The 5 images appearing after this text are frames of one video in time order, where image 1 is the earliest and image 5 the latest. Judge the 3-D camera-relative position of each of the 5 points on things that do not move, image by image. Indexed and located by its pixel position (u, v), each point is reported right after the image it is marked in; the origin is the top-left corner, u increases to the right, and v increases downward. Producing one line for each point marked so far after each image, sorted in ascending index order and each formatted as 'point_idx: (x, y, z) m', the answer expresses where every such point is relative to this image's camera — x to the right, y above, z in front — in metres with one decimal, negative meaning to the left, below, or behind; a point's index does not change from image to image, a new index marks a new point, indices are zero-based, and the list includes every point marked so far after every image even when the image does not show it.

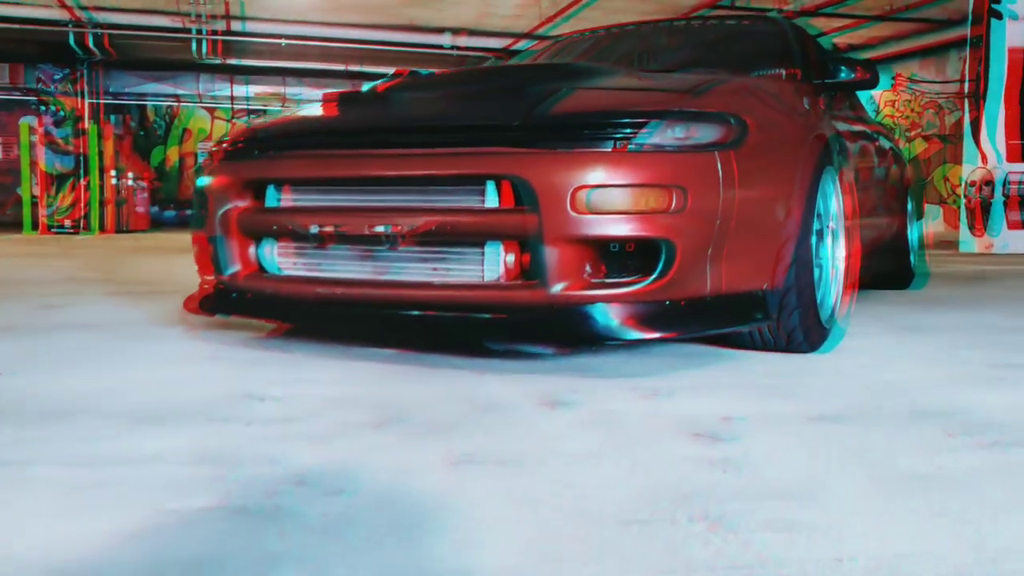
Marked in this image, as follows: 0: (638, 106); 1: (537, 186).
0: (+0.3, +0.4, +2.3) m
1: (+0.1, +0.2, +2.2) m
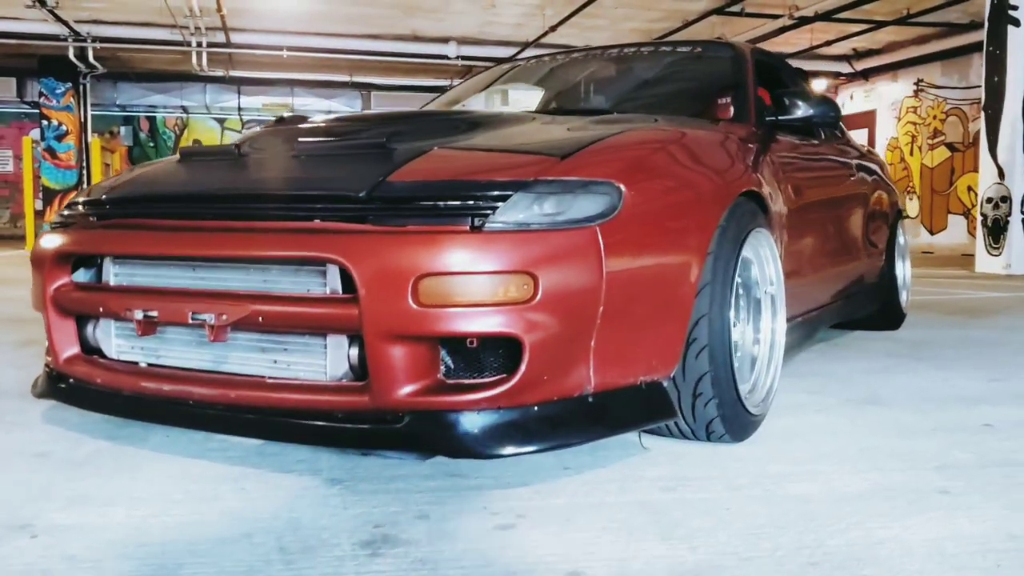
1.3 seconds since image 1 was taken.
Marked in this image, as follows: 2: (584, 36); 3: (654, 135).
0: (0.0, +0.2, +2.0) m
1: (-0.3, 0.0, +1.9) m
2: (+0.9, +3.2, +12.1) m
3: (+0.4, +0.4, +2.5) m
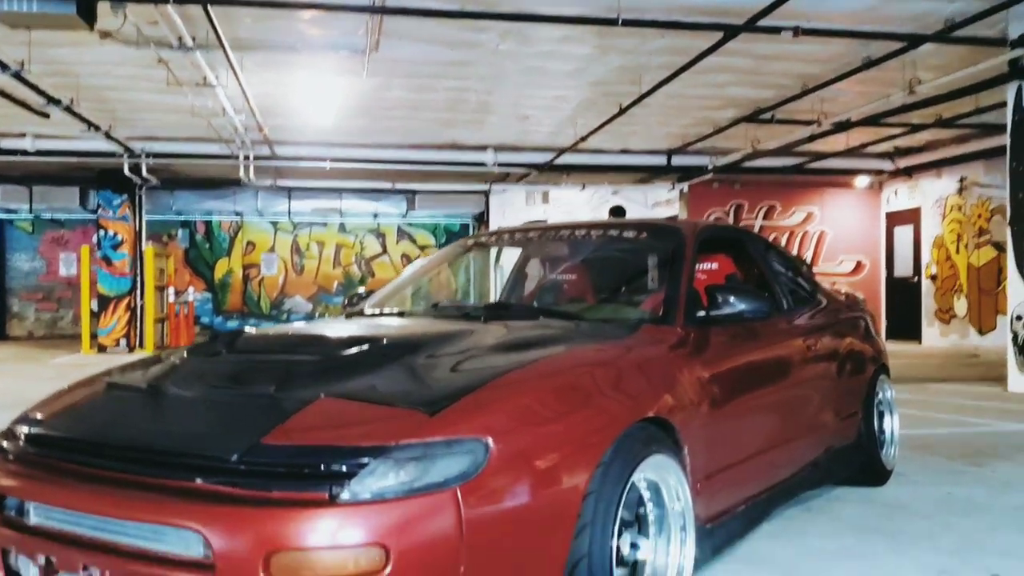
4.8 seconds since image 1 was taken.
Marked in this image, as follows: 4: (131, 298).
0: (-0.3, -0.3, +2.1) m
1: (-0.6, -0.5, +2.0) m
2: (+1.4, +1.9, +12.2) m
3: (+0.1, -0.2, +2.6) m
4: (-5.2, -0.1, +12.9) m
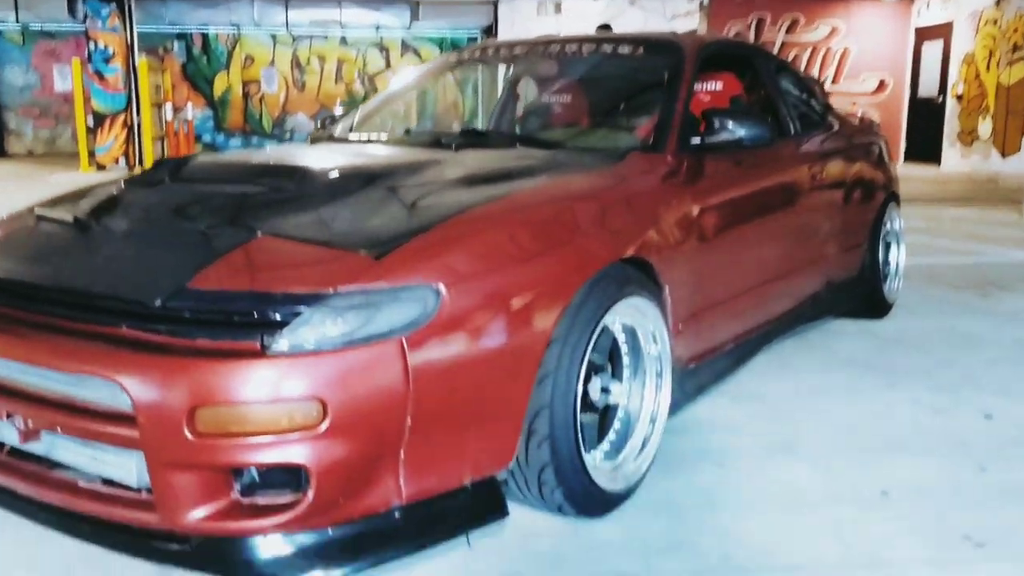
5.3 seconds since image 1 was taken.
0: (-0.4, 0.0, +1.9) m
1: (-0.7, -0.2, +1.8) m
2: (+1.5, +4.1, +11.4) m
3: (0.0, +0.2, +2.4) m
4: (-5.1, +2.3, +12.6) m
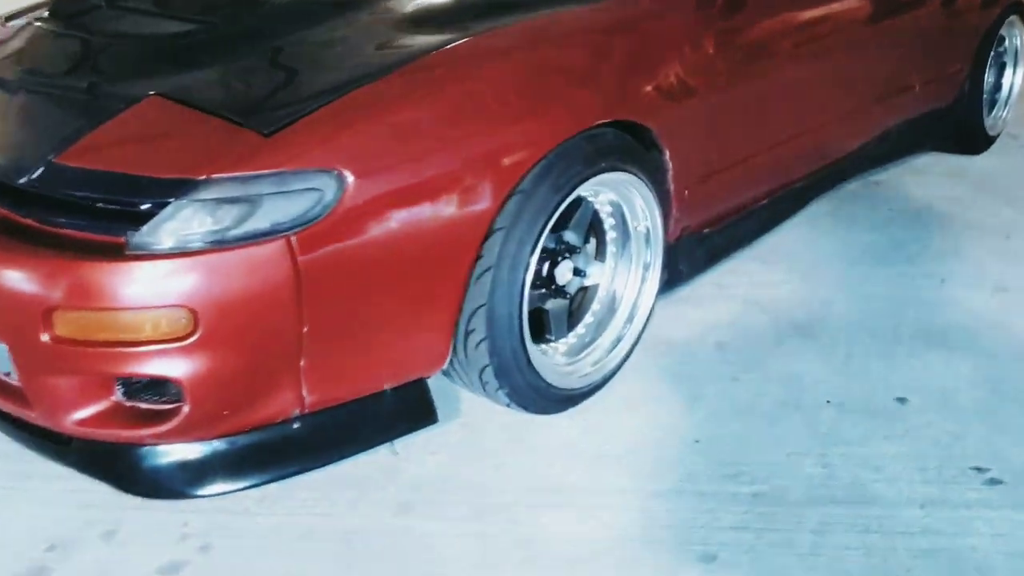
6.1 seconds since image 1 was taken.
0: (-0.6, +0.2, +1.6) m
1: (-0.8, 0.0, +1.6) m
2: (+2.6, +6.3, +9.6) m
3: (-0.1, +0.5, +2.0) m
4: (-3.8, +5.2, +11.9) m
